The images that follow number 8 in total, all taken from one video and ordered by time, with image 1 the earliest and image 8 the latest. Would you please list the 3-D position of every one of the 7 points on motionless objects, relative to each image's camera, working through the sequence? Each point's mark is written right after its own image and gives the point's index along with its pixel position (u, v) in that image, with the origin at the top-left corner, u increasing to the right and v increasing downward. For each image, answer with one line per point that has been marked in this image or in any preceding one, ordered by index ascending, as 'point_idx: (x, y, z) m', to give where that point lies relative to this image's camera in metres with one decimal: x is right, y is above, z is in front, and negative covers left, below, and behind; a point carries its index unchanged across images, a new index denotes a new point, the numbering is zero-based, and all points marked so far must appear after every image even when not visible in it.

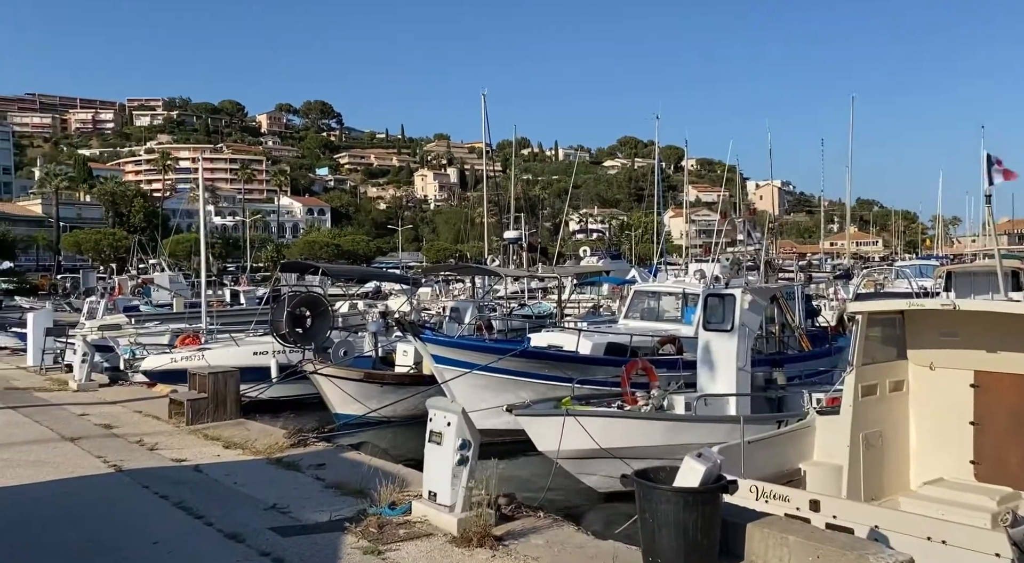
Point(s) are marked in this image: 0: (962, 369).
0: (+4.3, -0.8, +8.6) m
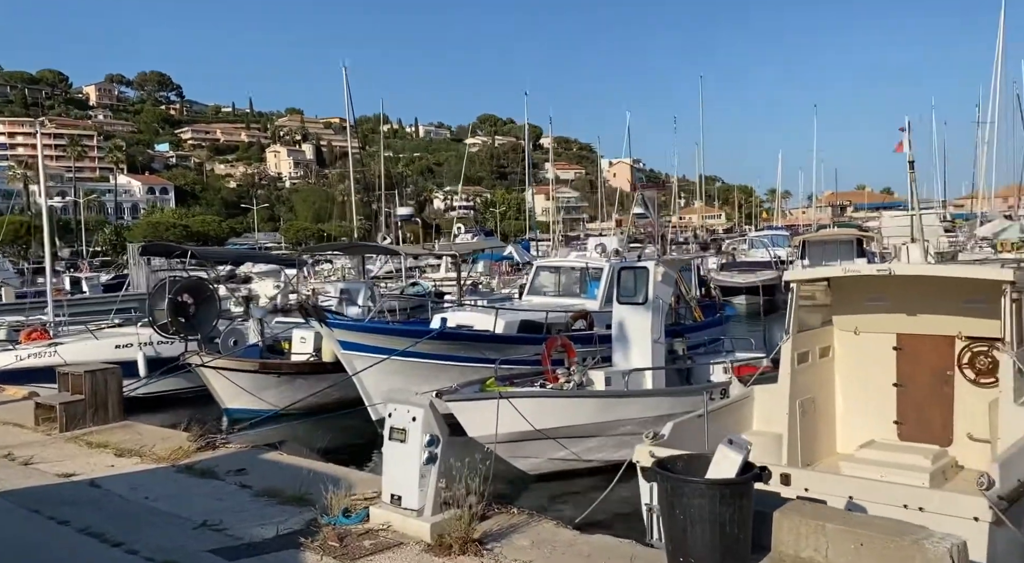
0: (+3.7, -0.5, +8.7) m
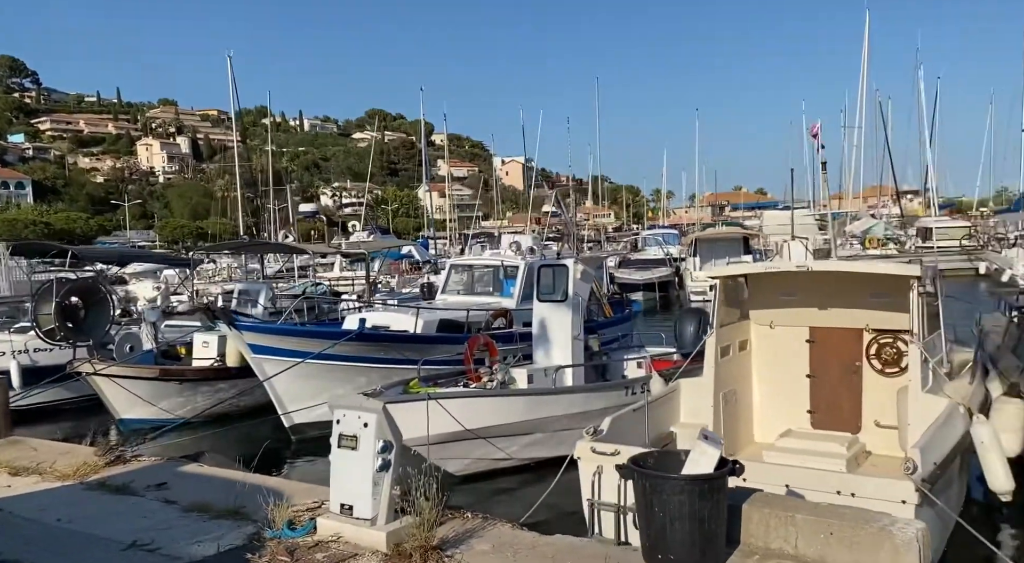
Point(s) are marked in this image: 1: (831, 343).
0: (+3.0, -0.5, +9.1) m
1: (+3.3, -0.6, +8.9) m
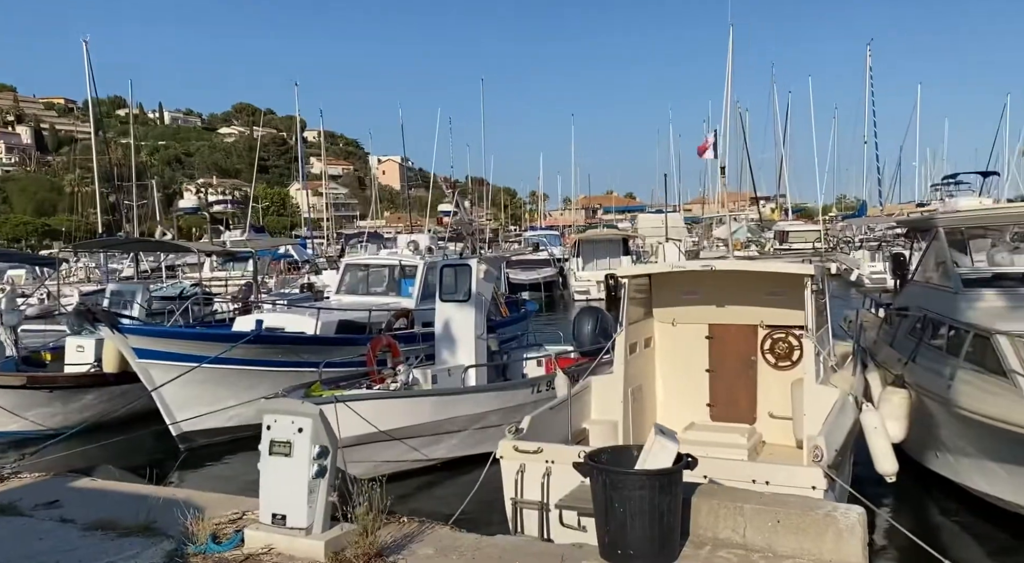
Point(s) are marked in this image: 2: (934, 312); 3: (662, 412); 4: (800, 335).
0: (+2.0, -0.5, +9.4) m
1: (+2.3, -0.6, +9.3) m
2: (+4.4, -0.3, +8.8) m
3: (+1.7, -1.4, +9.4) m
4: (+2.9, -0.5, +8.9) m
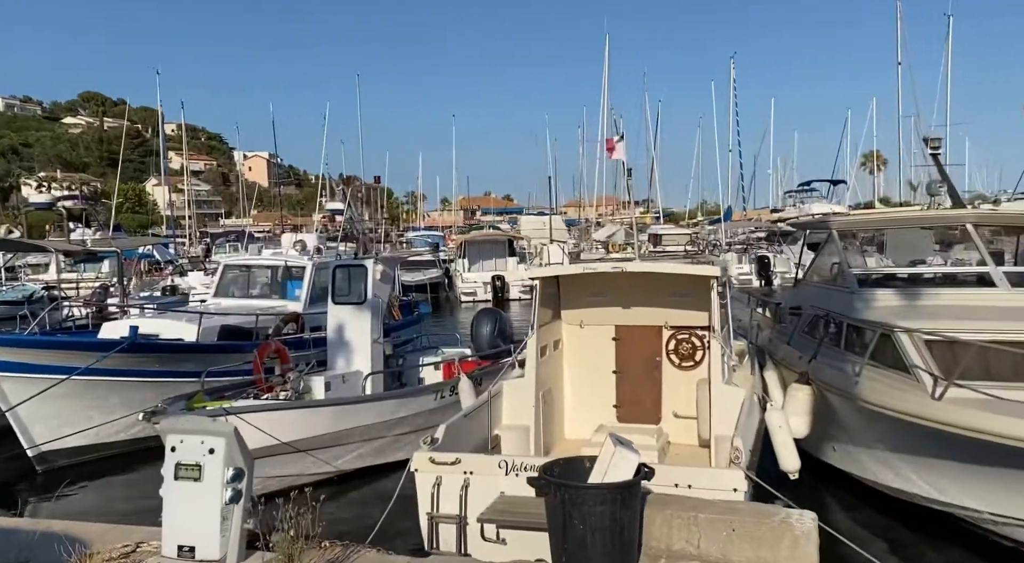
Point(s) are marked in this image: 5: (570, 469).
0: (+1.0, -0.5, +9.3) m
1: (+1.3, -0.6, +9.3) m
2: (+3.4, -0.3, +9.1) m
3: (+0.6, -1.4, +9.3) m
4: (+2.0, -0.6, +8.9) m
5: (+0.3, -1.0, +4.7) m
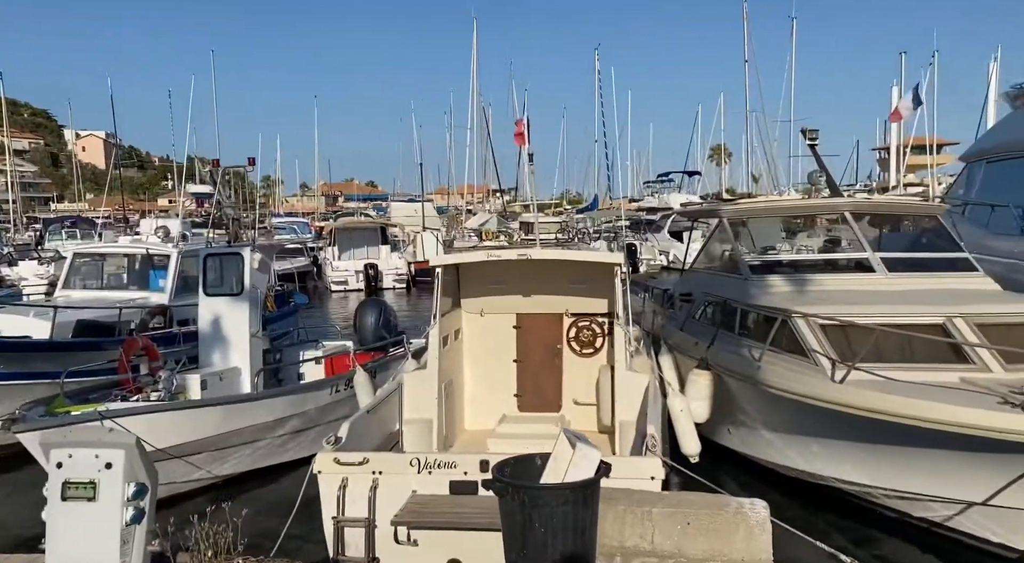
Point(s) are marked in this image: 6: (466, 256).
0: (-0.1, -0.3, +9.0) m
1: (+0.2, -0.5, +9.1) m
2: (+2.3, -0.2, +9.3) m
3: (-0.4, -1.3, +8.9) m
4: (+1.0, -0.4, +8.8) m
5: (0.0, -1.0, +4.4) m
6: (-0.4, +0.2, +8.2) m
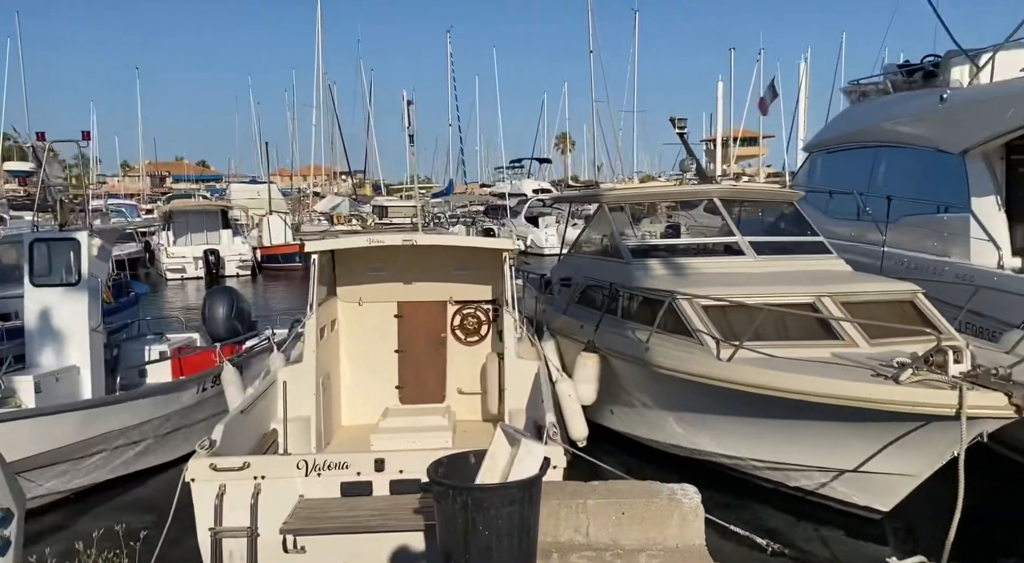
0: (-1.3, -0.2, +8.6) m
1: (-1.0, -0.4, +8.7) m
2: (+1.0, 0.0, +9.3) m
3: (-1.6, -1.2, +8.4) m
4: (-0.2, -0.3, +8.6) m
5: (-0.3, -0.9, +4.1) m
6: (-1.5, +0.4, +7.7) m
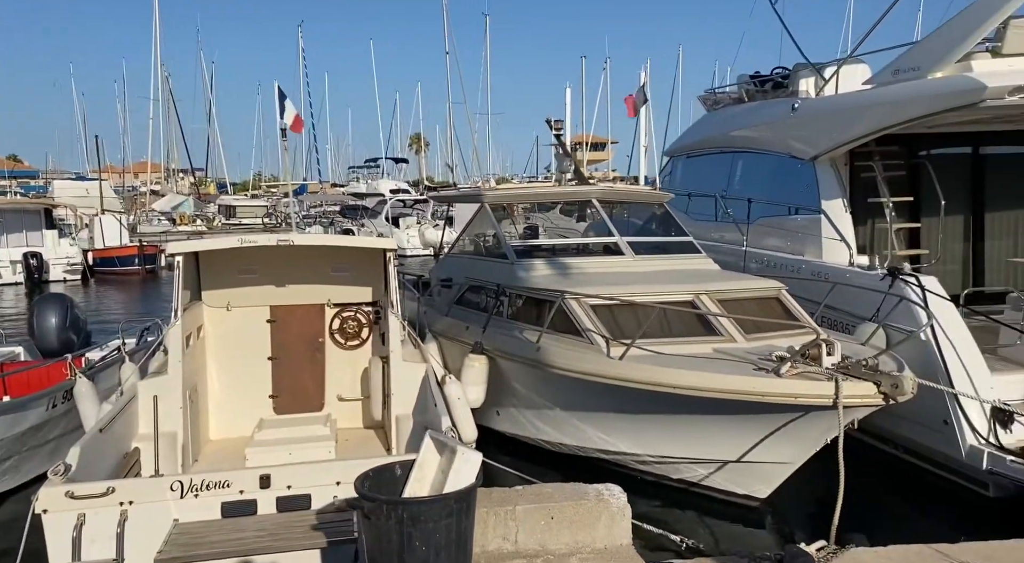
0: (-2.4, -0.2, +8.1) m
1: (-2.1, -0.4, +8.2) m
2: (-0.3, 0.0, +9.2) m
3: (-2.7, -1.2, +7.9) m
4: (-1.4, -0.3, +8.3) m
5: (-0.6, -0.9, +3.8) m
6: (-2.4, +0.3, +7.1) m
